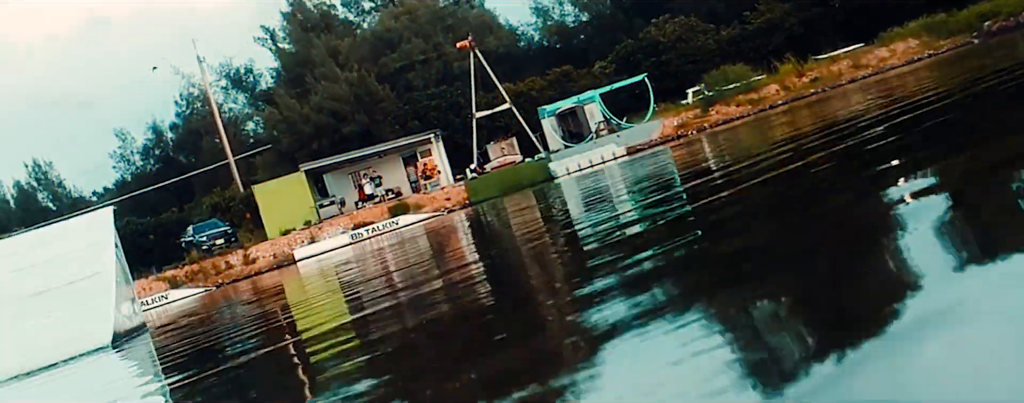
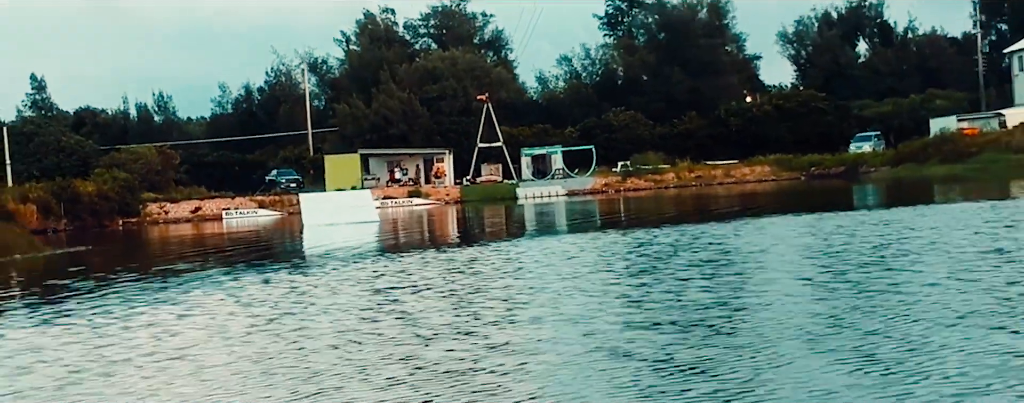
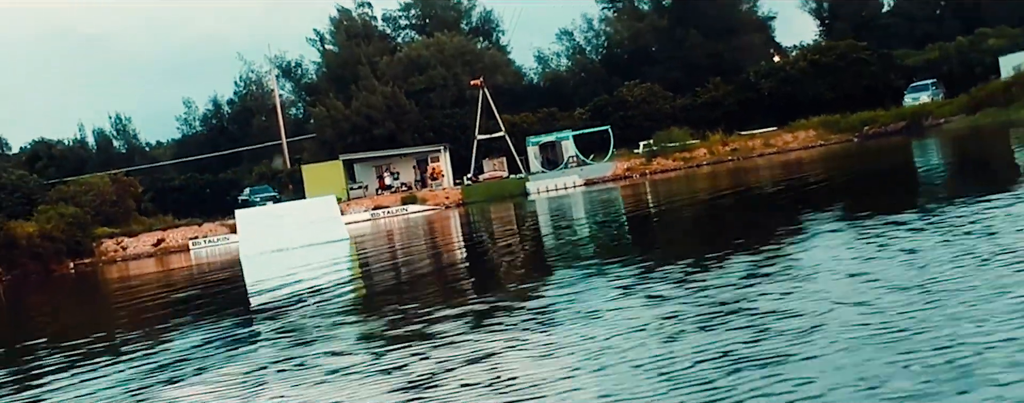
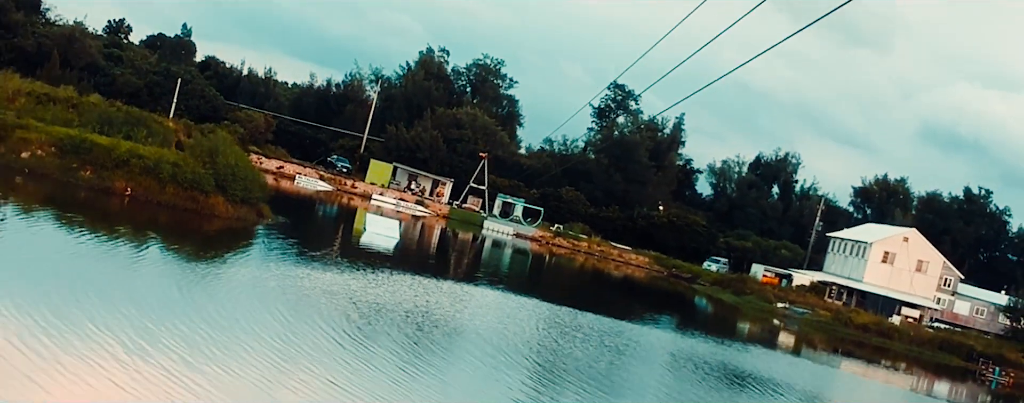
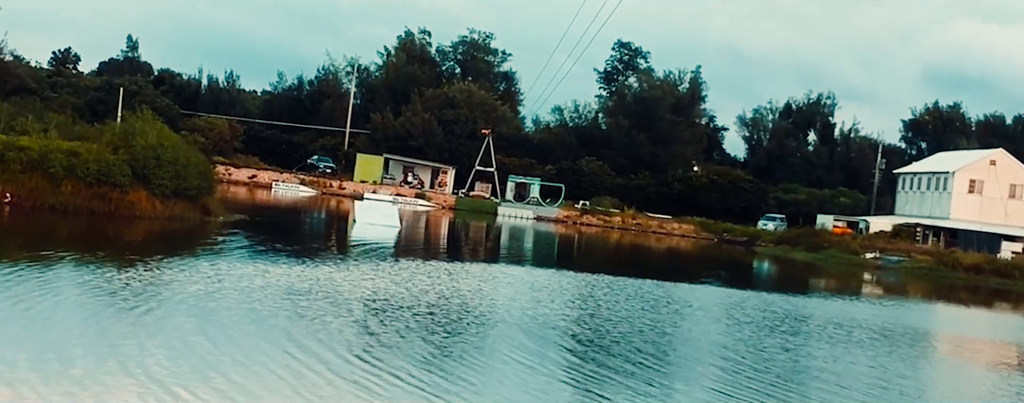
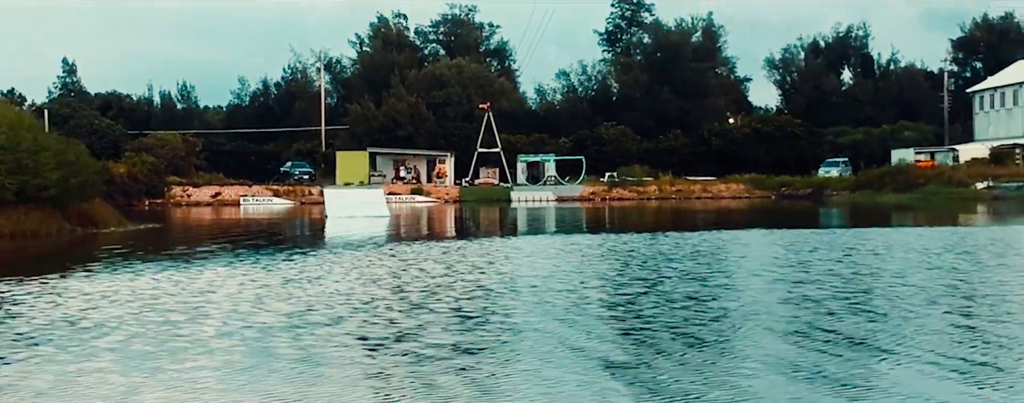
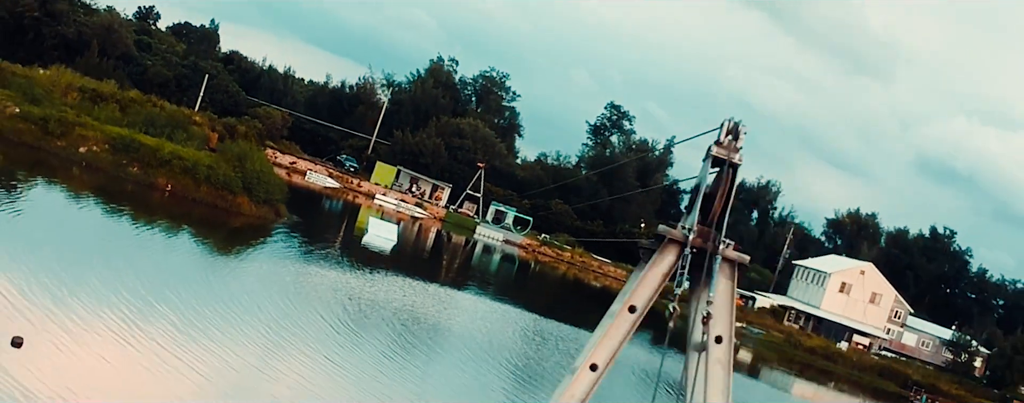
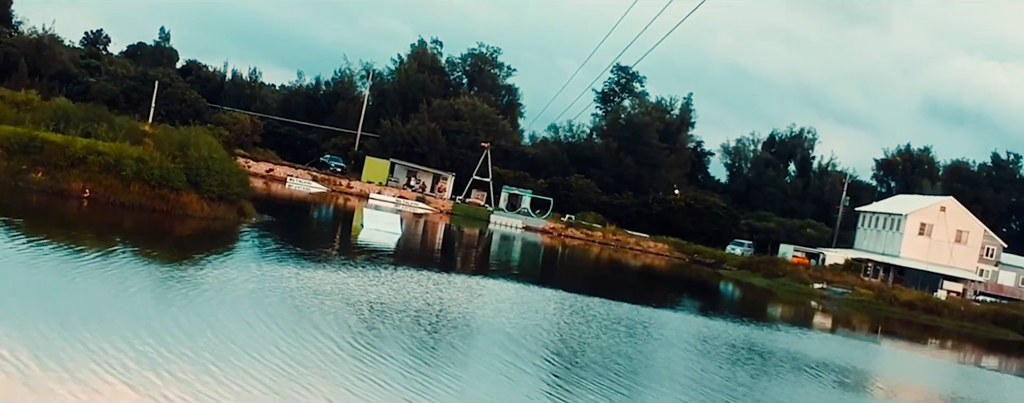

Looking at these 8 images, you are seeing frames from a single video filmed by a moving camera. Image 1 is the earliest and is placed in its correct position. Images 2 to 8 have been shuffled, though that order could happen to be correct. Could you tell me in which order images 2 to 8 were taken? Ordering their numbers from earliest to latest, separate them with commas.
3, 2, 6, 5, 8, 4, 7
